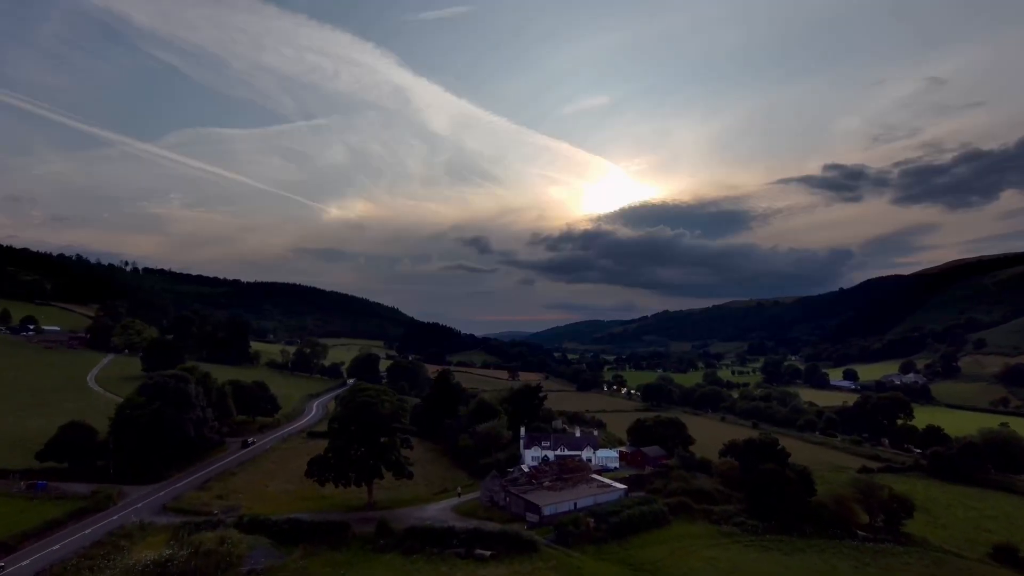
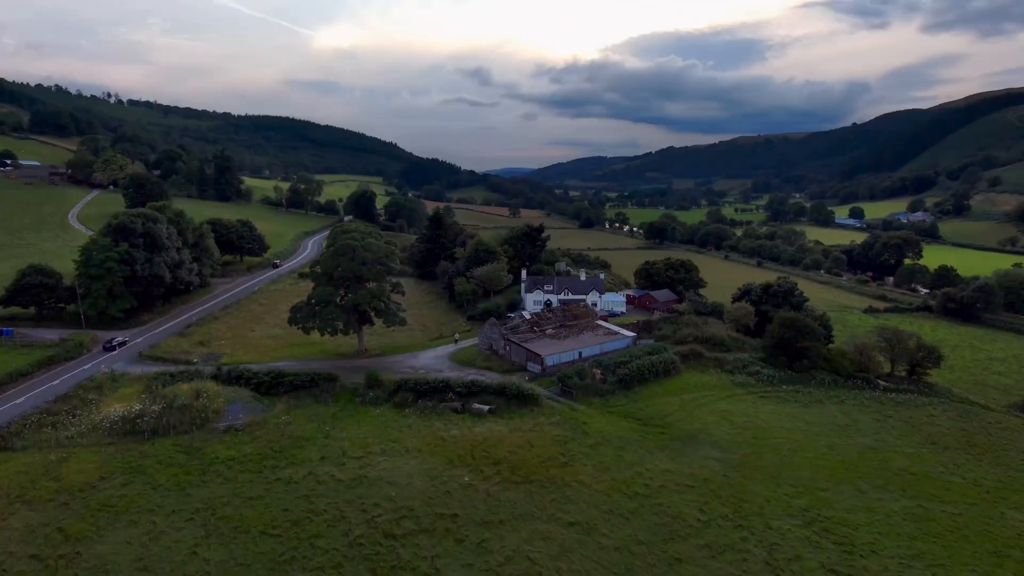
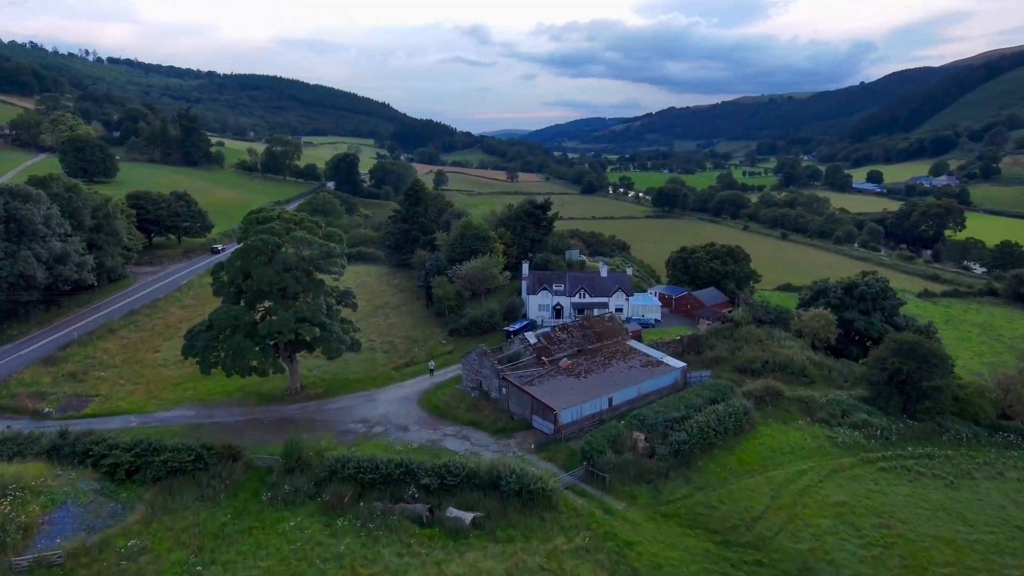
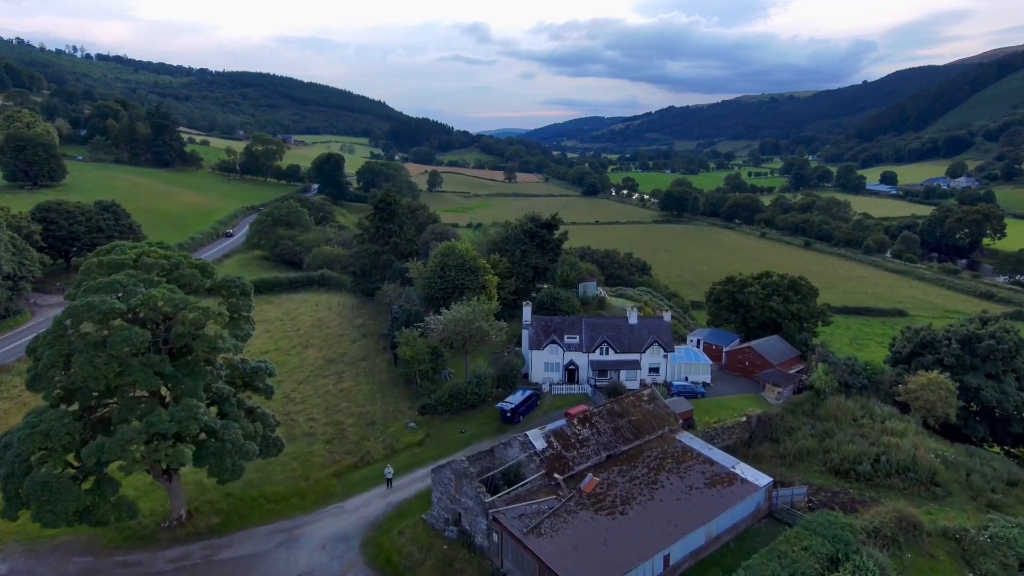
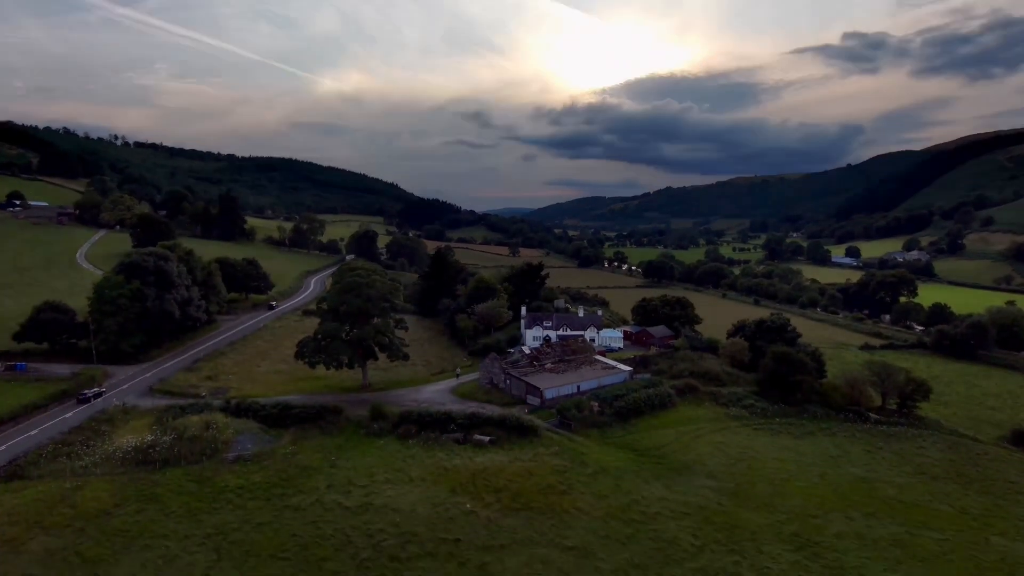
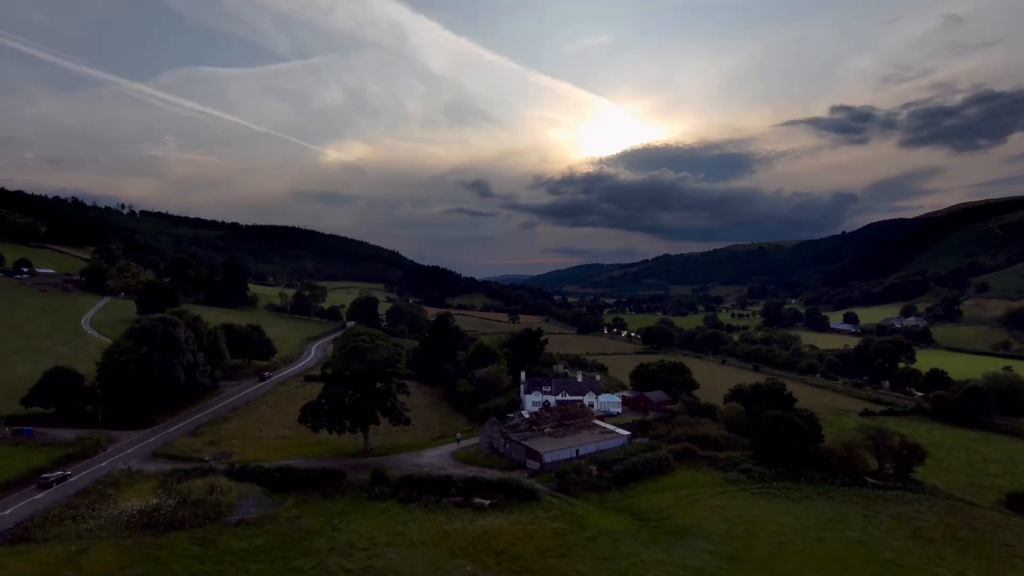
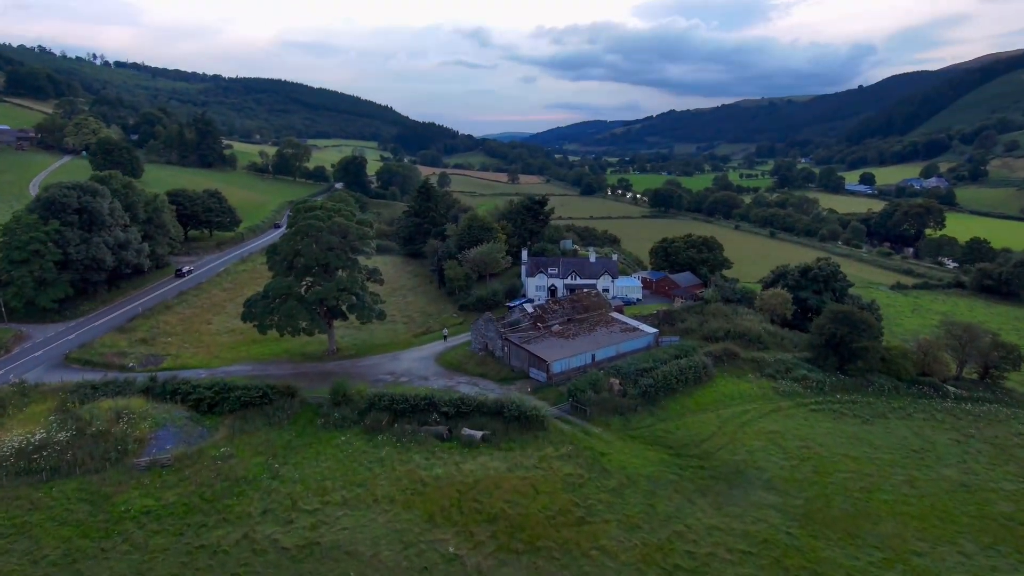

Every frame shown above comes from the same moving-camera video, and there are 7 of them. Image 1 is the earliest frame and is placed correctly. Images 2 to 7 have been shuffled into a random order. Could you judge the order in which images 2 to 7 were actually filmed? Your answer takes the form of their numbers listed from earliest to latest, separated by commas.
6, 5, 2, 7, 3, 4
